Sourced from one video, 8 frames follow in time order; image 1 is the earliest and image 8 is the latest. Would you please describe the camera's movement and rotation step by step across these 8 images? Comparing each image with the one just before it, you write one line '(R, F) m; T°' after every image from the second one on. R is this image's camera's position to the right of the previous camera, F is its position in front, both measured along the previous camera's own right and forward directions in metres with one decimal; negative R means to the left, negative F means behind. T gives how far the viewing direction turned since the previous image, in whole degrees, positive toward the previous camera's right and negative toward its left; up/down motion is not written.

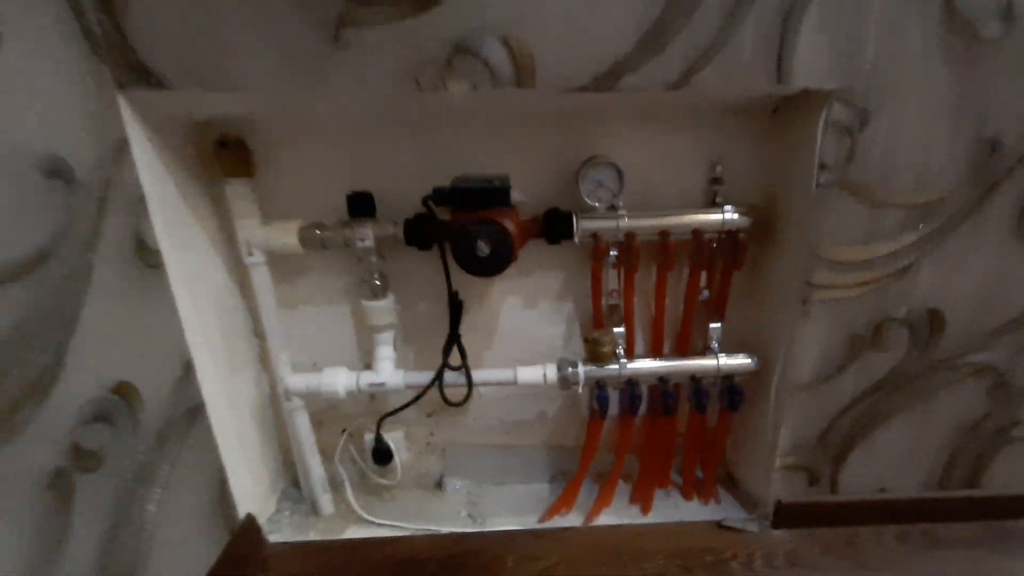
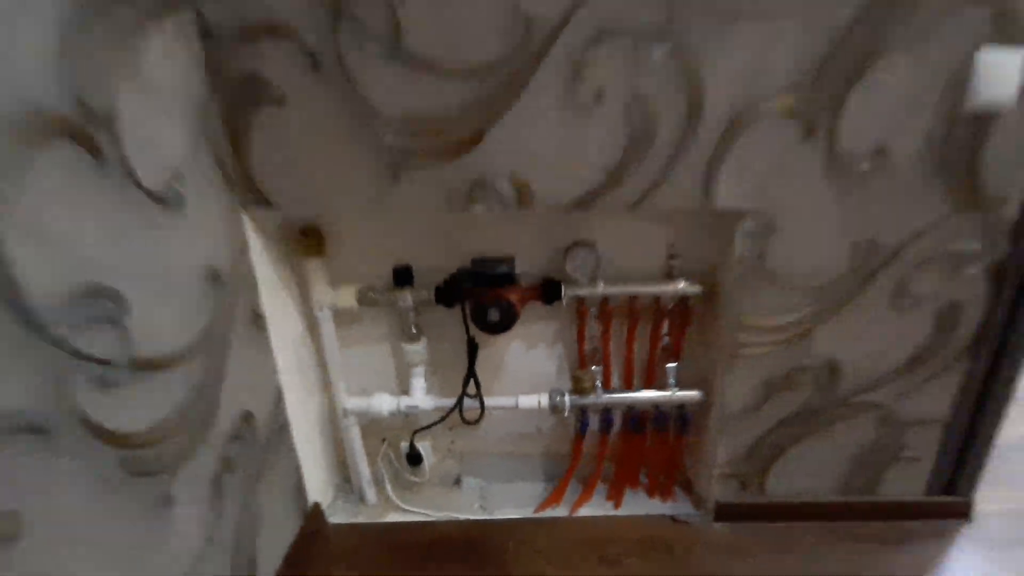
(0.0, -0.3) m; -1°
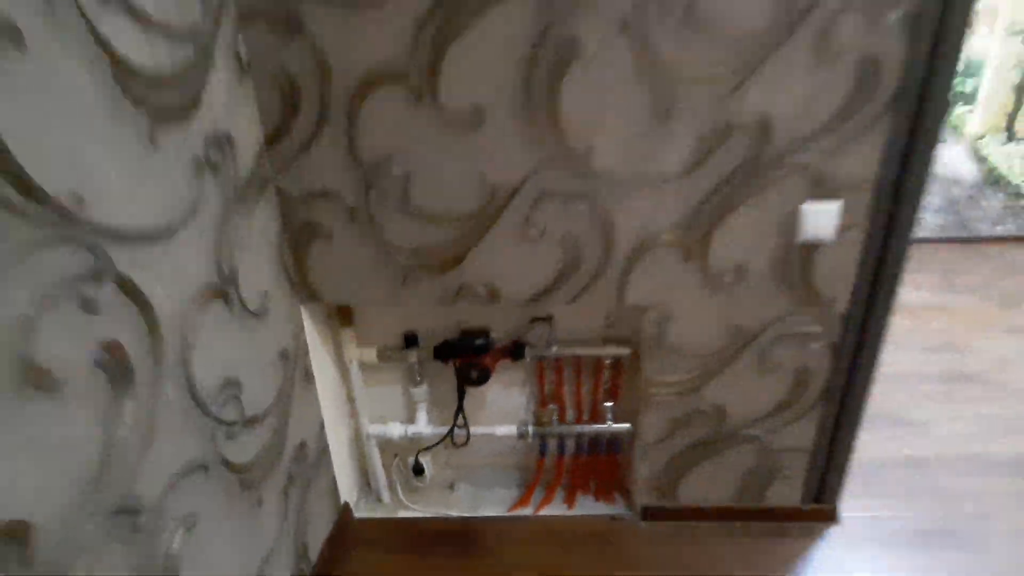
(+0.1, -0.4) m; -1°
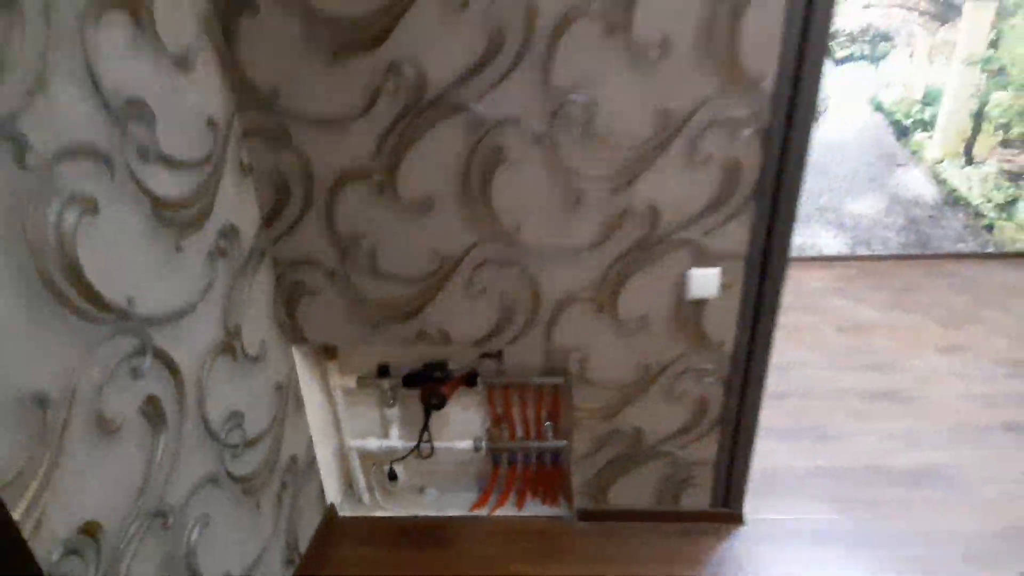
(+0.2, -0.3) m; -1°
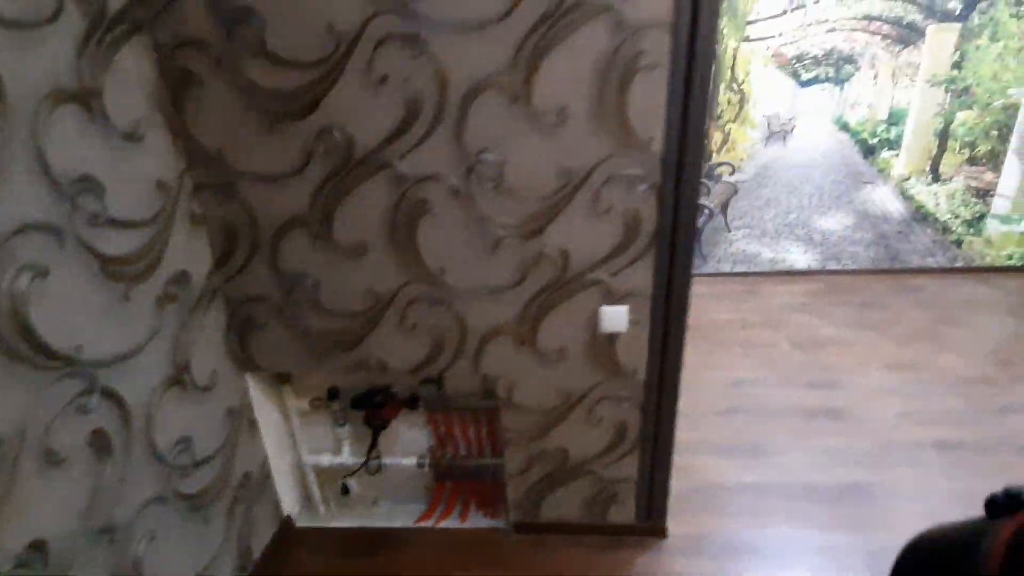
(+0.3, -0.1) m; -1°
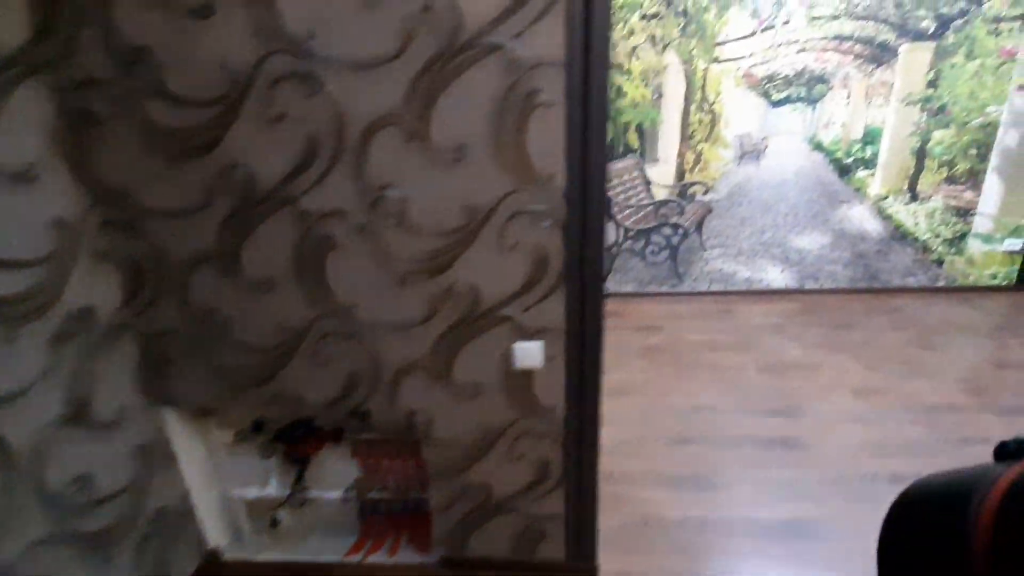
(+0.3, 0.0) m; -1°
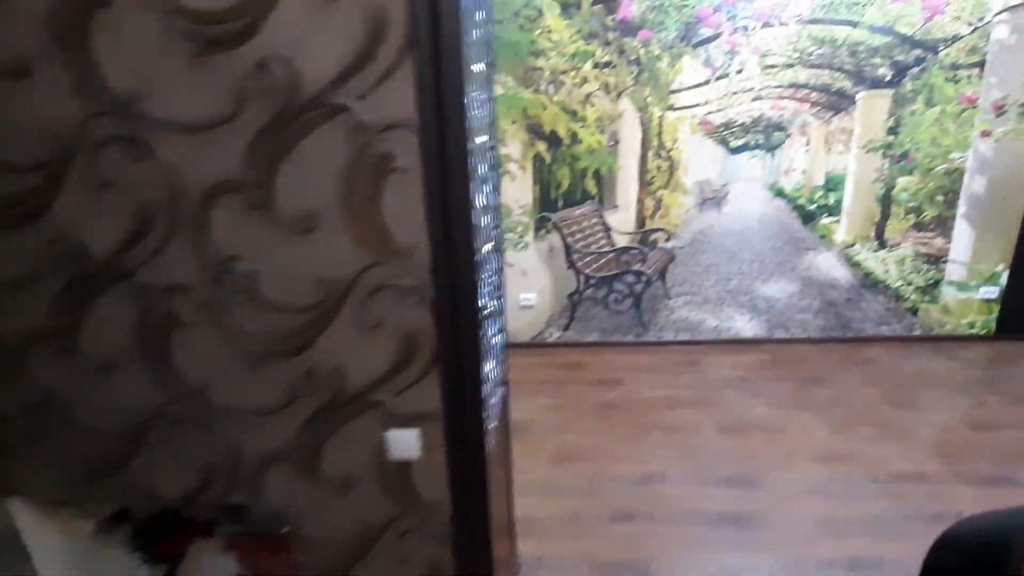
(+0.3, +0.2) m; 0°
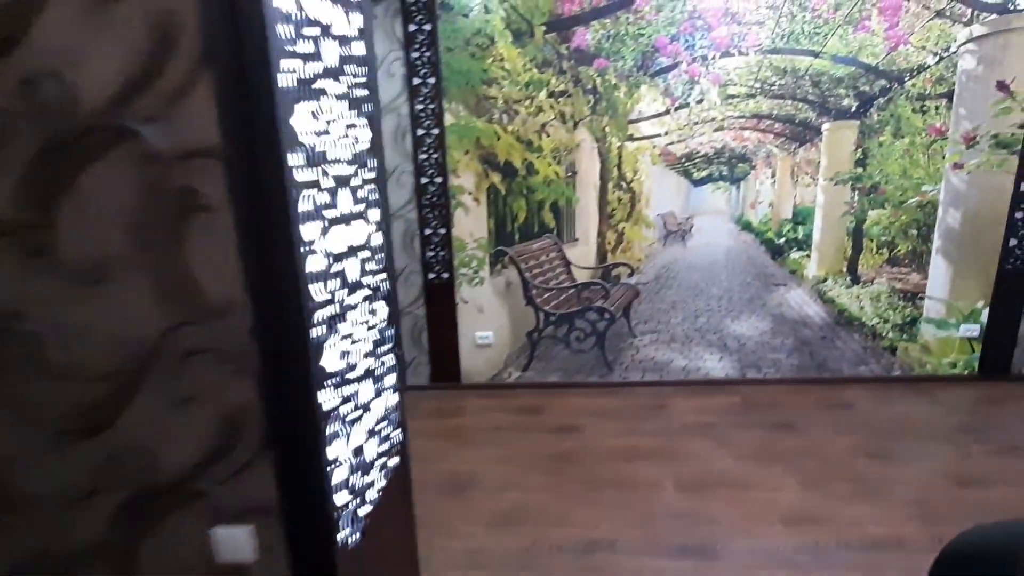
(+0.3, +0.2) m; +1°
